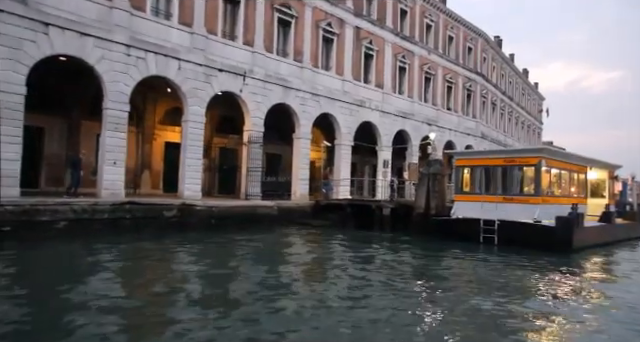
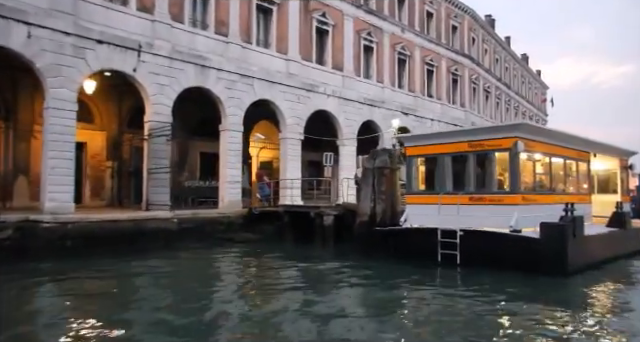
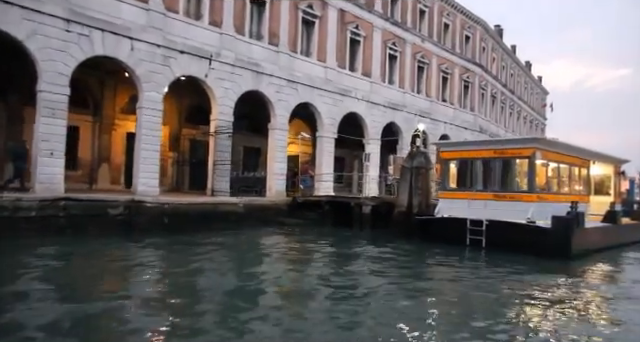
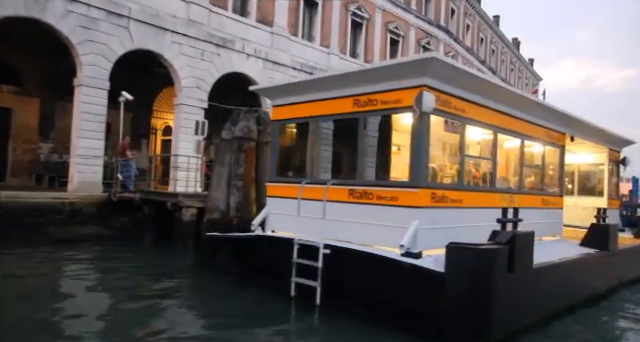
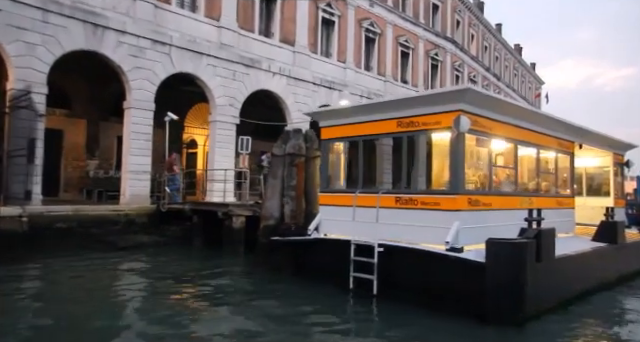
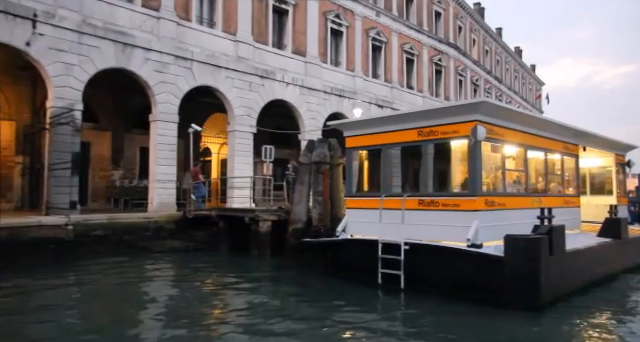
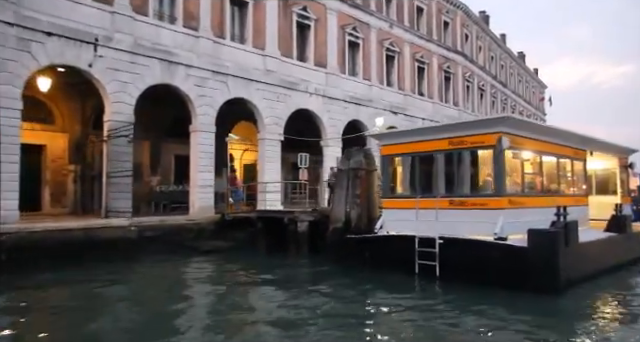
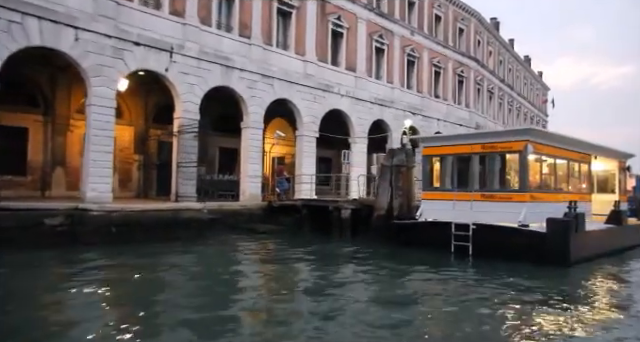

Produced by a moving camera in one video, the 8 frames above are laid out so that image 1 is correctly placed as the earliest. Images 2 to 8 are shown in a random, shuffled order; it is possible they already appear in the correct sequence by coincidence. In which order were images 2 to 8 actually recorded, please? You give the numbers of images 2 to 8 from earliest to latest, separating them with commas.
3, 8, 2, 7, 6, 5, 4
